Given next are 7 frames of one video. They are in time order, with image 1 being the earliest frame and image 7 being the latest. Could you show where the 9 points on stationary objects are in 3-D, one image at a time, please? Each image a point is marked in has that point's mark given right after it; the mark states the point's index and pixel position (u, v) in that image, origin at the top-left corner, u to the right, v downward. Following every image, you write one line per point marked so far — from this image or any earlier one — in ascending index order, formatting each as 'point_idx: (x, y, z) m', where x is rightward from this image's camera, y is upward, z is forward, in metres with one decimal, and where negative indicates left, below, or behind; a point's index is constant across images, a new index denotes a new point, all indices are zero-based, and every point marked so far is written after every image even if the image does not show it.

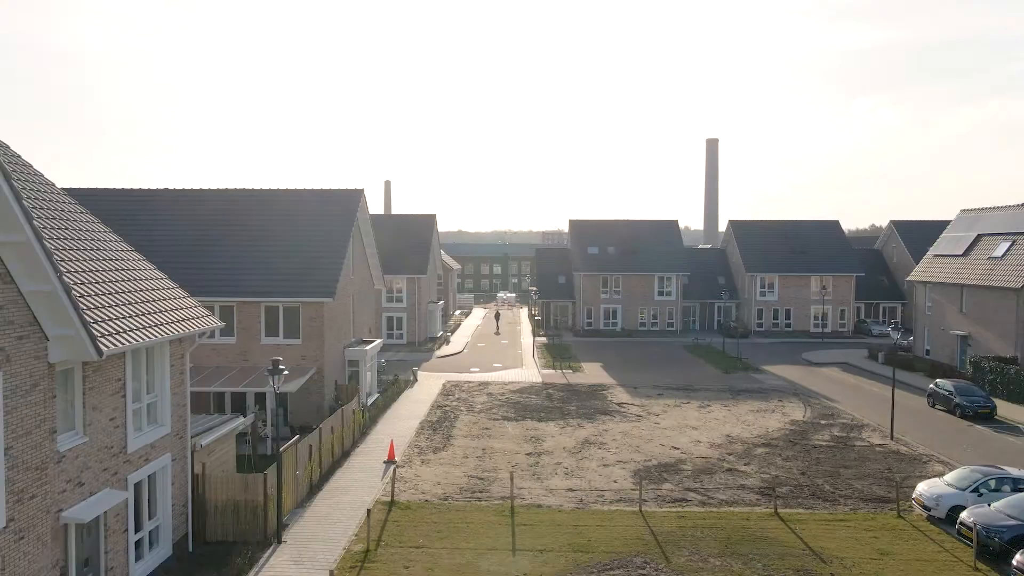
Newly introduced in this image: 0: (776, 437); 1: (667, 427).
0: (+6.3, -3.6, +17.6) m
1: (+3.9, -3.6, +18.8) m
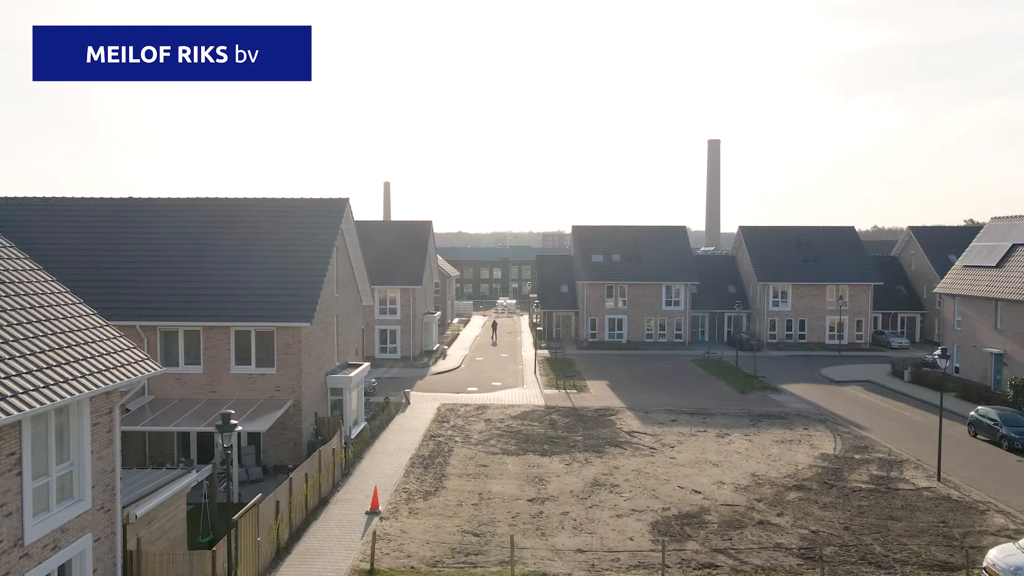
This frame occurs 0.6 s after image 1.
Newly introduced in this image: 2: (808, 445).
0: (+6.3, -4.0, +15.7) m
1: (+4.0, -4.0, +16.9) m
2: (+7.4, -3.9, +18.4) m
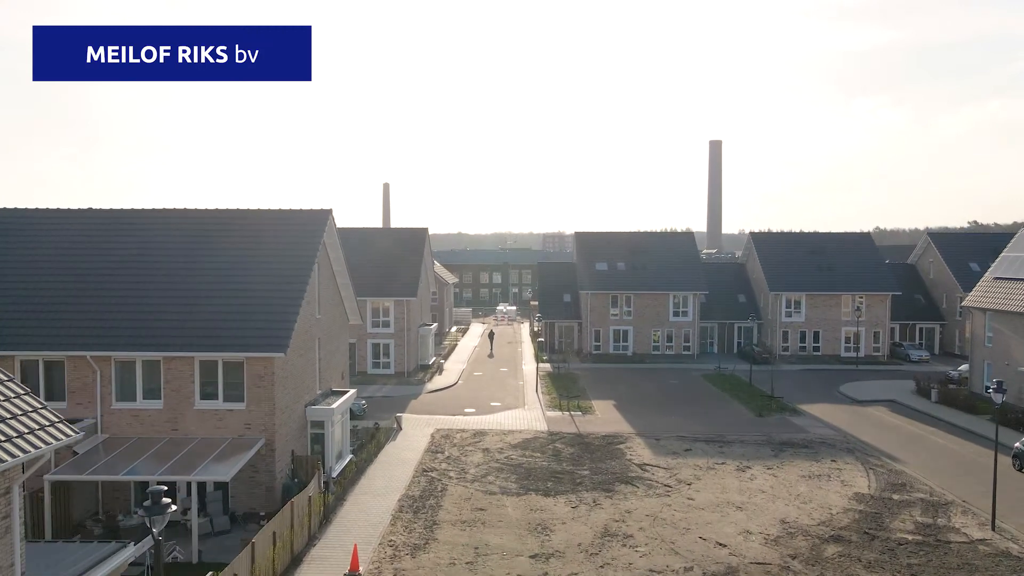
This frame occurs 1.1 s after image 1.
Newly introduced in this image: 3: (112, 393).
0: (+6.3, -4.5, +14.0) m
1: (+4.0, -4.5, +15.1) m
2: (+7.4, -4.4, +16.6) m
3: (-7.4, -1.9, +13.6) m
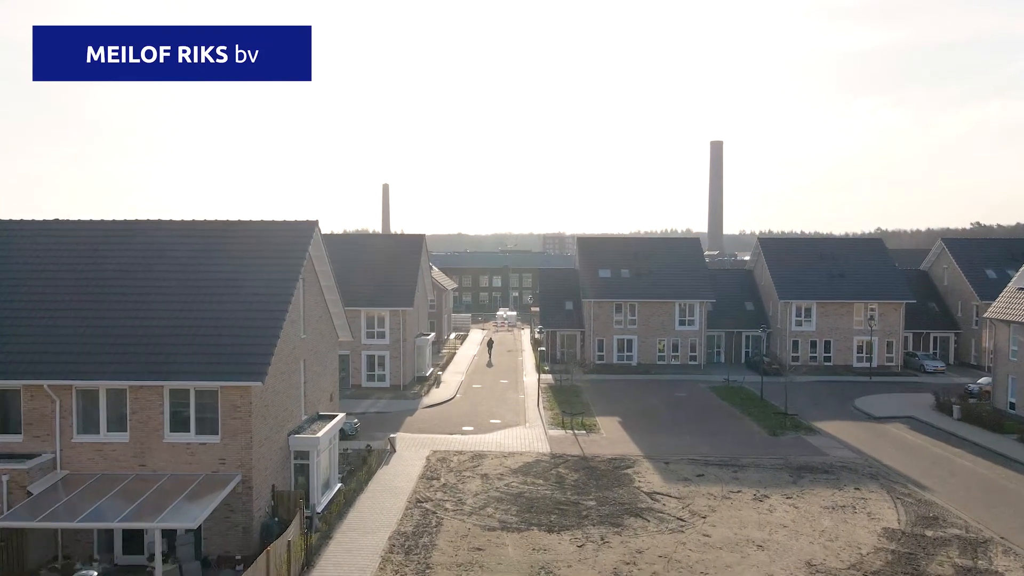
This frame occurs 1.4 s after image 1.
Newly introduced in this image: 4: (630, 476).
0: (+6.3, -4.9, +12.7) m
1: (+4.0, -4.9, +13.9) m
2: (+7.4, -4.8, +15.4) m
3: (-7.4, -2.3, +12.4) m
4: (+2.9, -4.6, +18.1) m
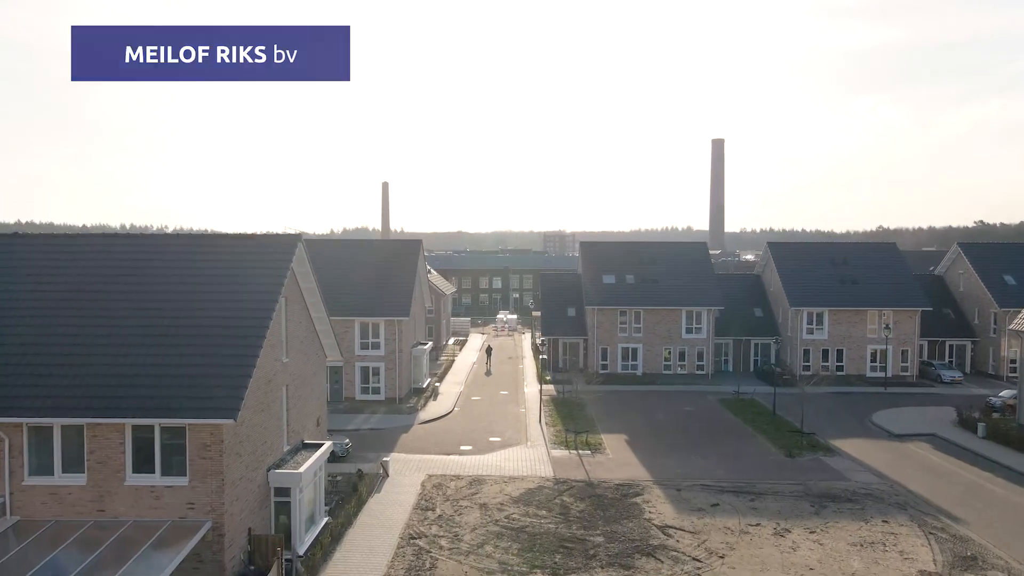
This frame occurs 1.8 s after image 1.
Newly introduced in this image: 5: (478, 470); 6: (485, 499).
0: (+6.4, -5.3, +11.5) m
1: (+4.0, -5.2, +12.7) m
2: (+7.4, -5.1, +14.1) m
3: (-7.4, -2.7, +11.1) m
4: (+2.9, -5.0, +16.8) m
5: (-0.9, -4.8, +19.6) m
6: (-0.6, -4.9, +17.2) m
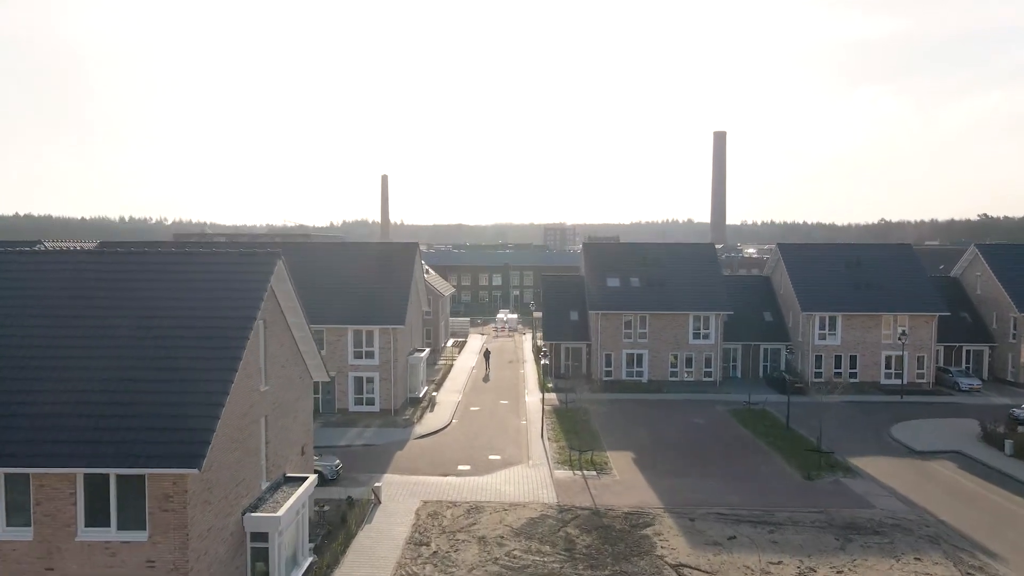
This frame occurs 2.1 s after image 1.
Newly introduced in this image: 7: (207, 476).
0: (+6.4, -5.7, +10.2) m
1: (+4.0, -5.6, +11.4) m
2: (+7.4, -5.5, +12.9) m
3: (-7.4, -3.1, +9.9) m
4: (+2.9, -5.3, +15.6) m
5: (-0.9, -5.1, +18.4) m
6: (-0.6, -5.3, +15.9) m
7: (-4.3, -2.6, +10.4) m
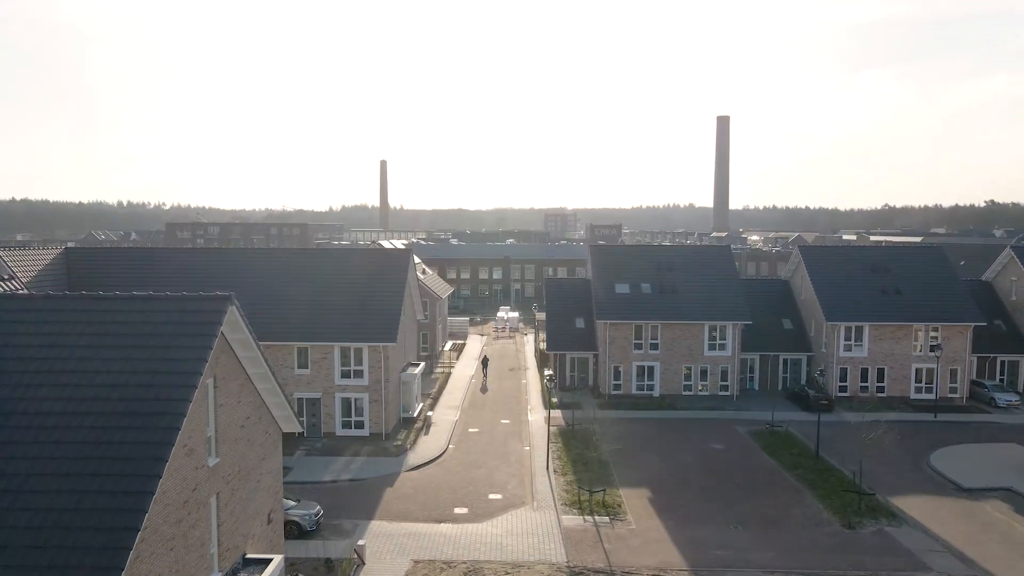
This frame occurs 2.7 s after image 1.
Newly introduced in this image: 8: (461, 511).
0: (+6.4, -6.4, +8.0) m
1: (+4.1, -6.4, +9.2) m
2: (+7.5, -6.2, +10.7) m
3: (-7.3, -3.9, +7.6) m
4: (+3.0, -6.0, +13.4) m
5: (-0.8, -5.7, +16.2) m
6: (-0.5, -5.9, +13.7) m
7: (-4.3, -3.4, +8.2) m
8: (-1.3, -5.6, +18.6) m
